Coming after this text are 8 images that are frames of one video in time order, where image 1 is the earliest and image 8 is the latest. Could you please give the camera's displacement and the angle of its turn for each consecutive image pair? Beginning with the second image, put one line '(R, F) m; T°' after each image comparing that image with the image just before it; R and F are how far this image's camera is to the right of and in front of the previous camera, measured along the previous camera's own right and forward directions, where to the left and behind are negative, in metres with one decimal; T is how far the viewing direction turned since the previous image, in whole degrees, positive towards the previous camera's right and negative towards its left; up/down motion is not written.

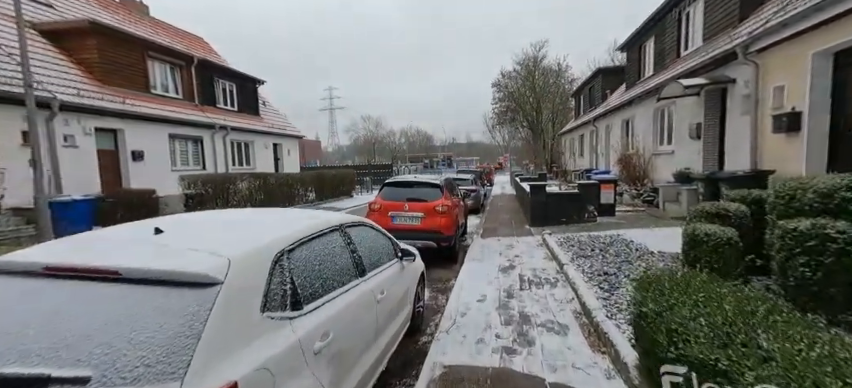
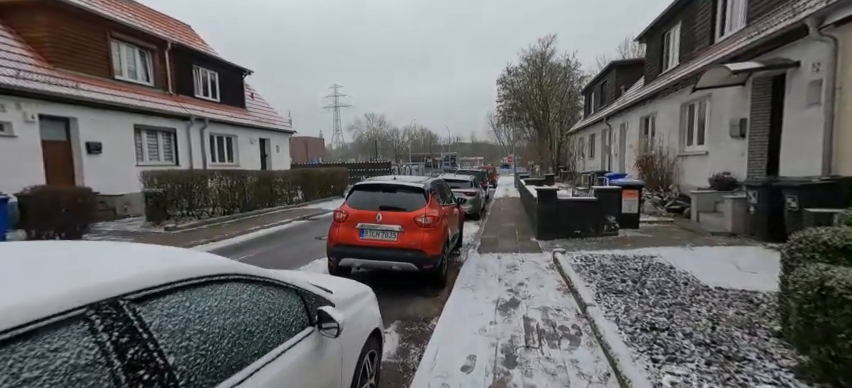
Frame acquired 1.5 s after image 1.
(+0.3, +1.5) m; -1°
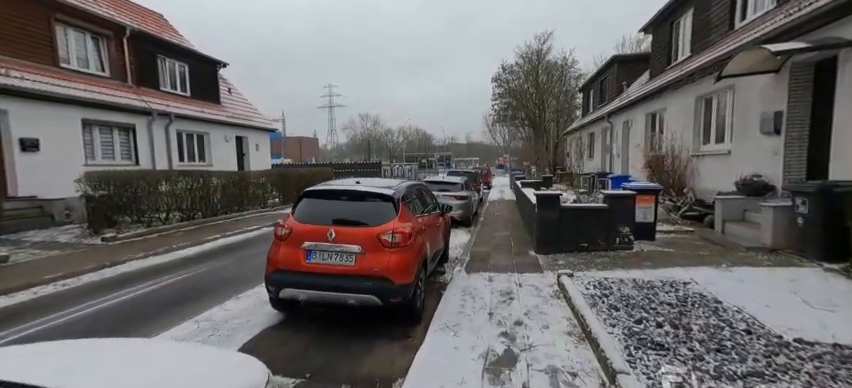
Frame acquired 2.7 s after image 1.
(+0.3, +1.3) m; +1°
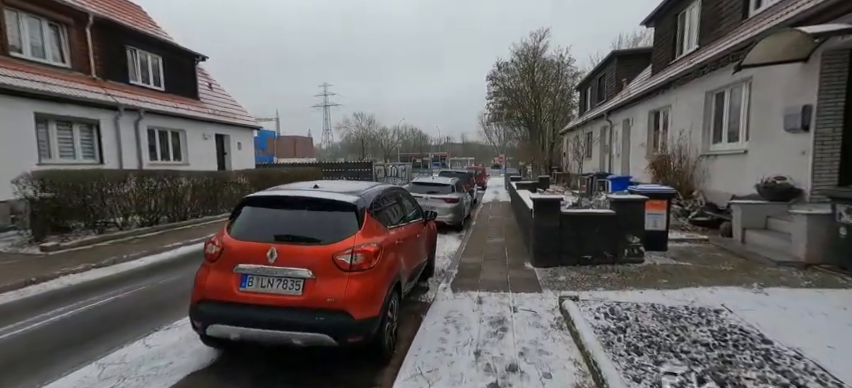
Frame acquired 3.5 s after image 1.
(+0.2, +0.9) m; +1°
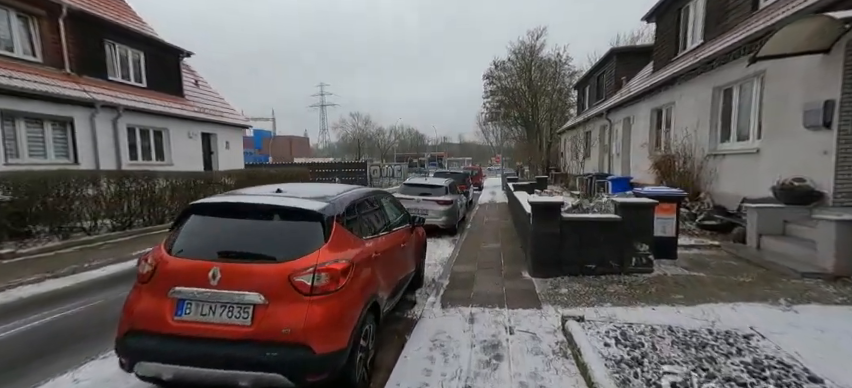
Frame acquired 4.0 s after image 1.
(+0.1, +0.5) m; 0°
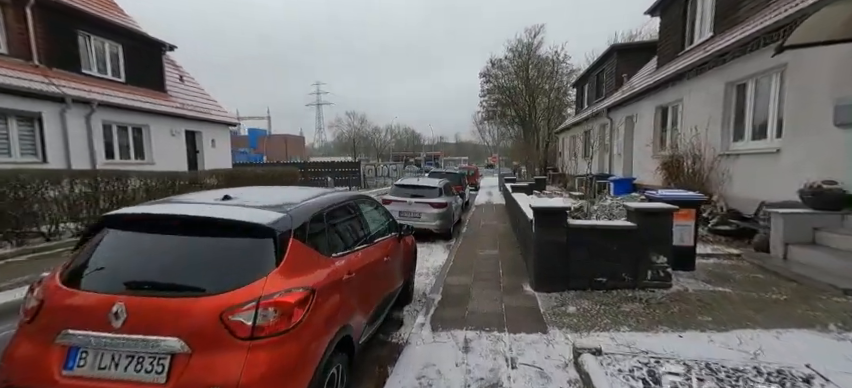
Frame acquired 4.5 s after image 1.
(+0.1, +0.6) m; +1°
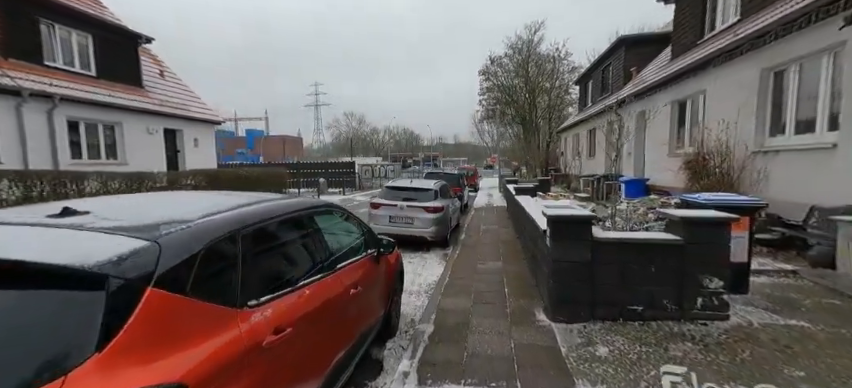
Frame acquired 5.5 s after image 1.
(+0.1, +1.0) m; 0°
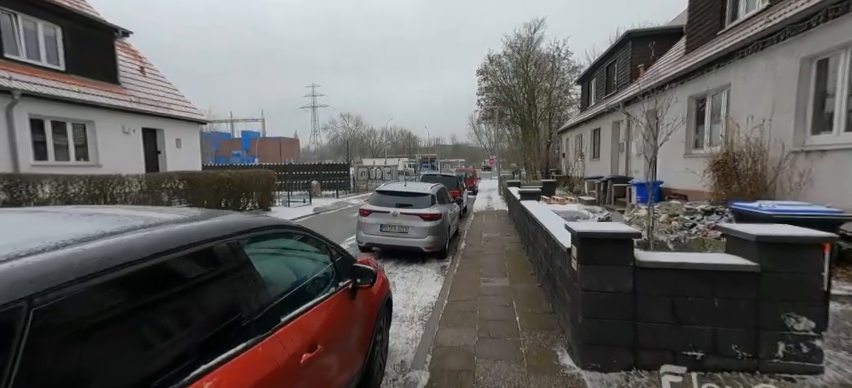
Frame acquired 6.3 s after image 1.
(0.0, +0.9) m; 0°
